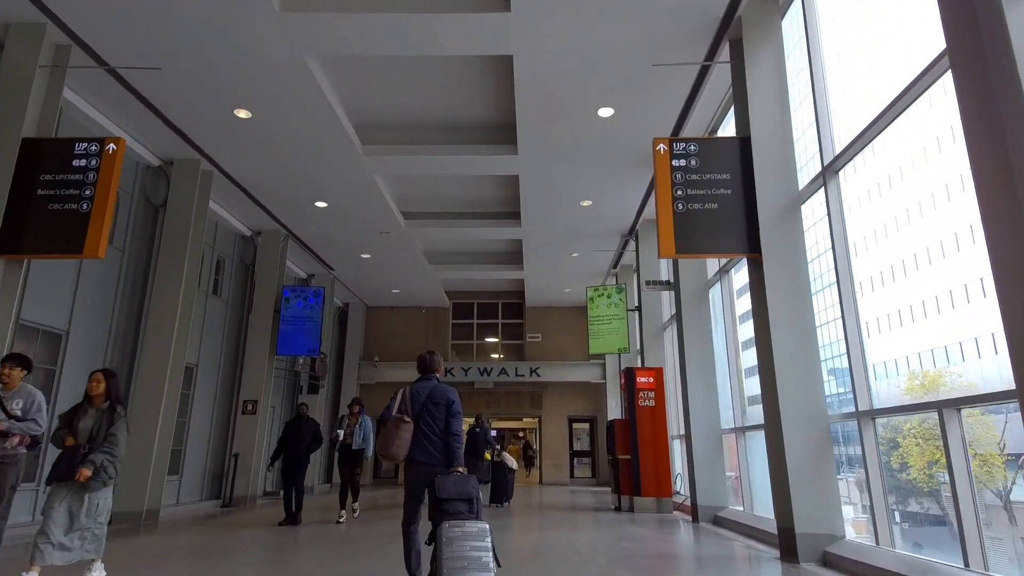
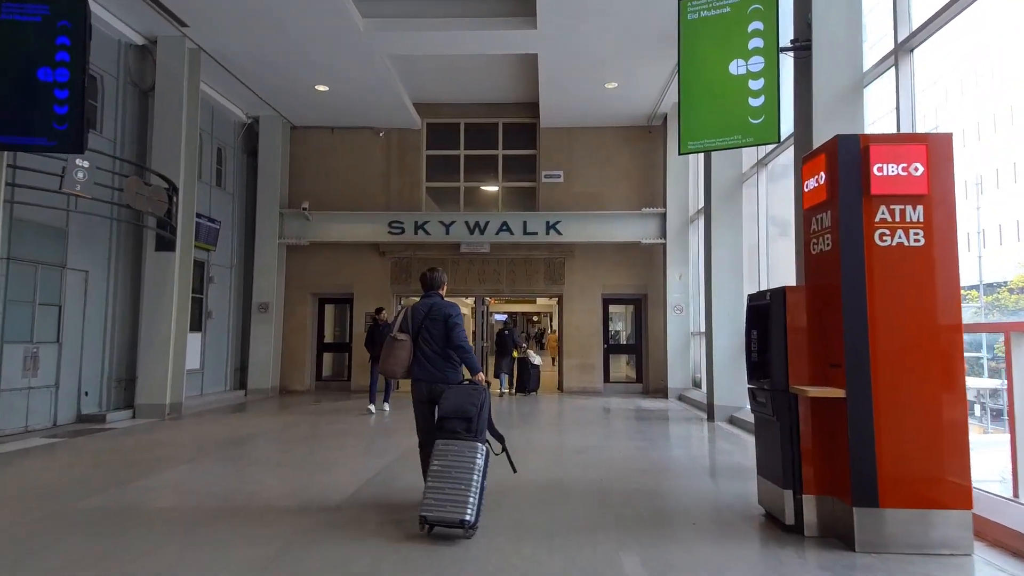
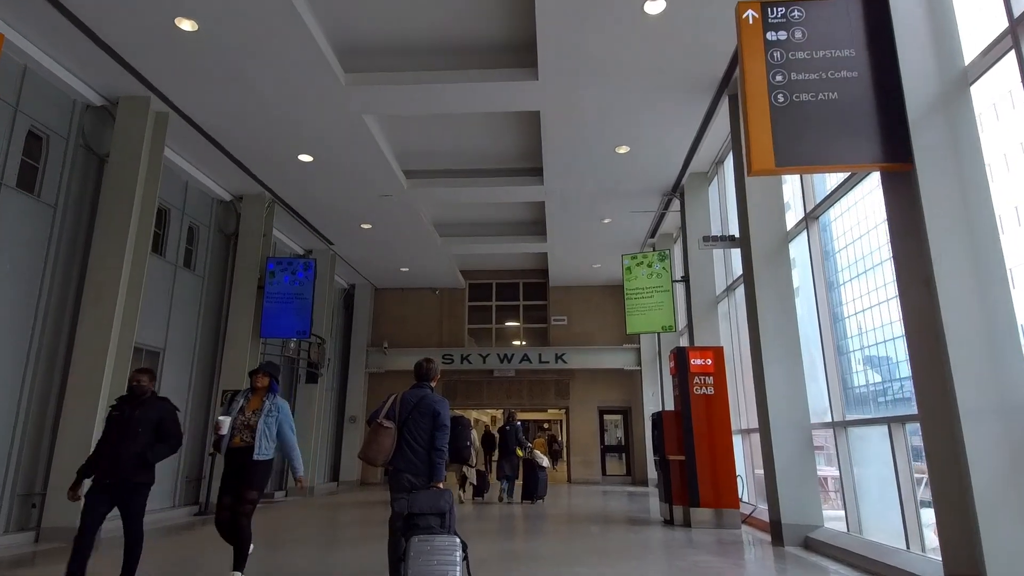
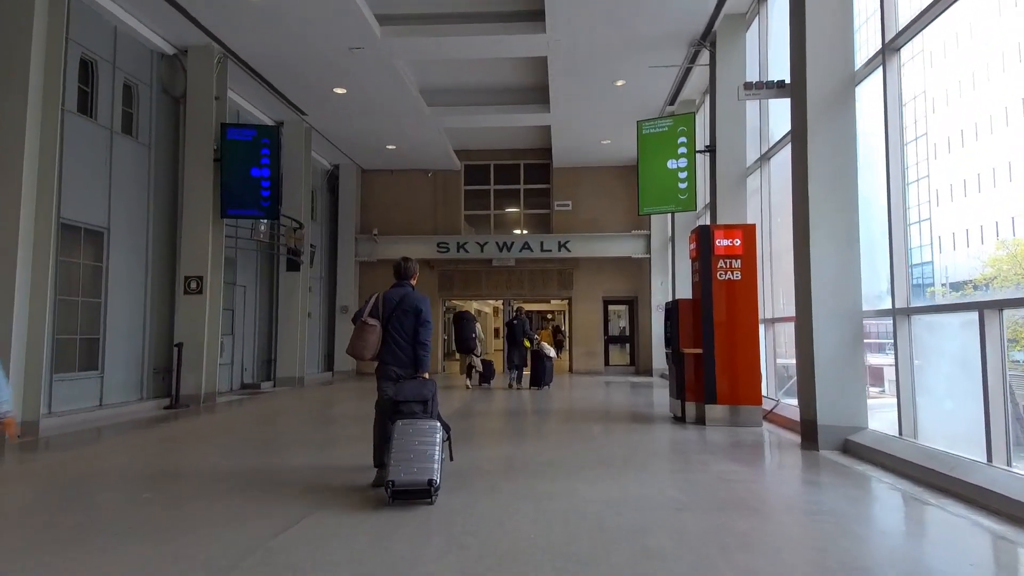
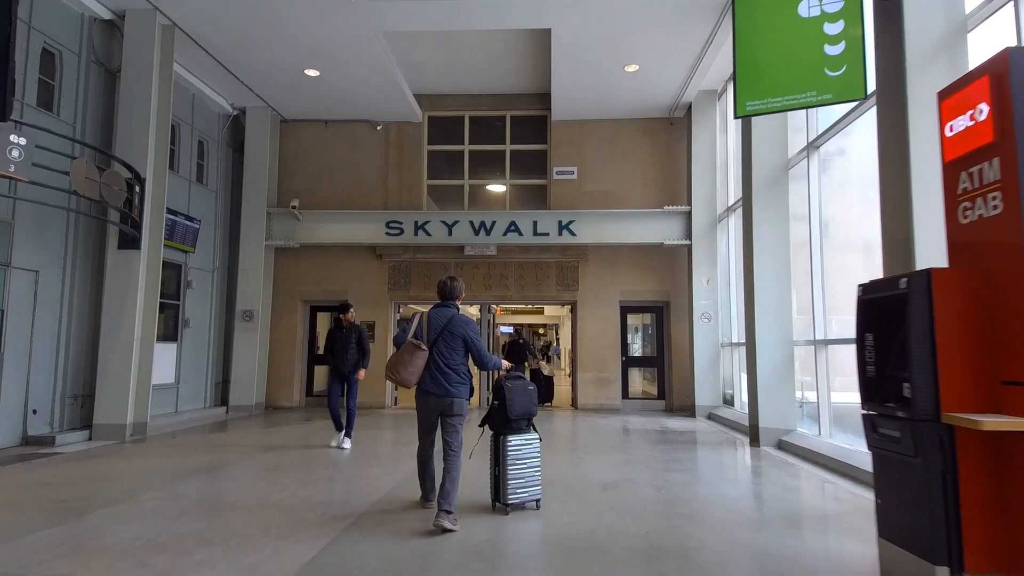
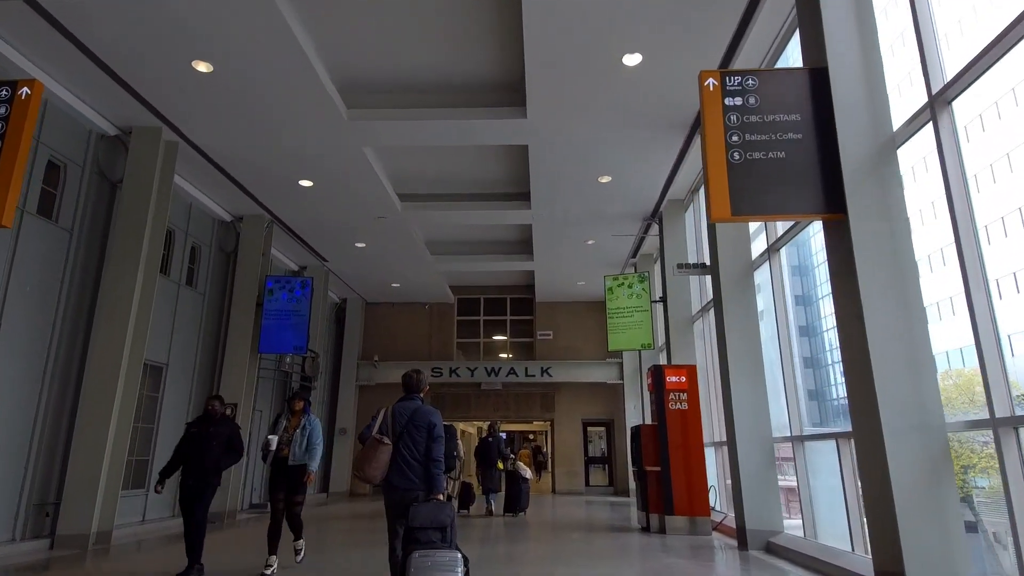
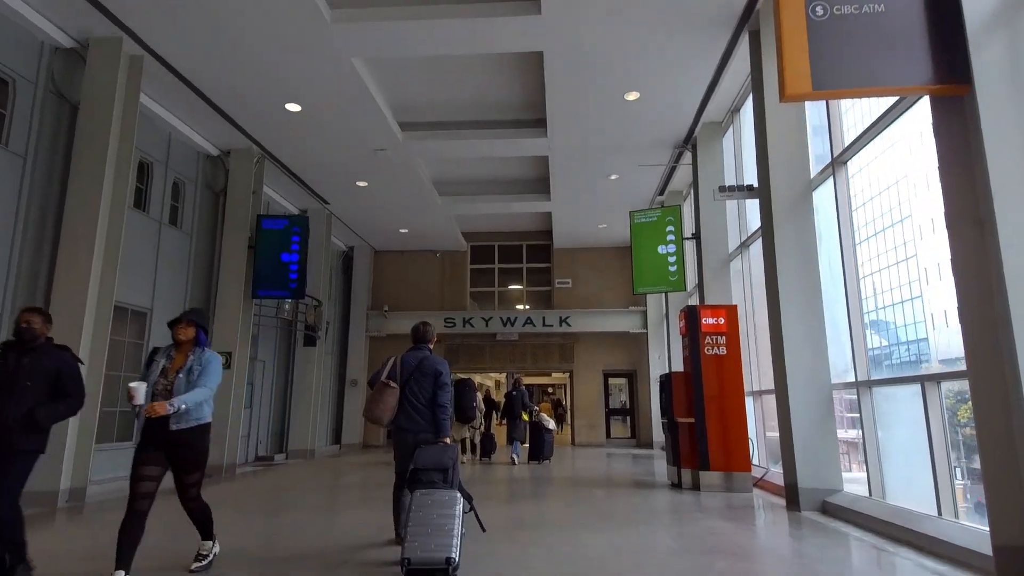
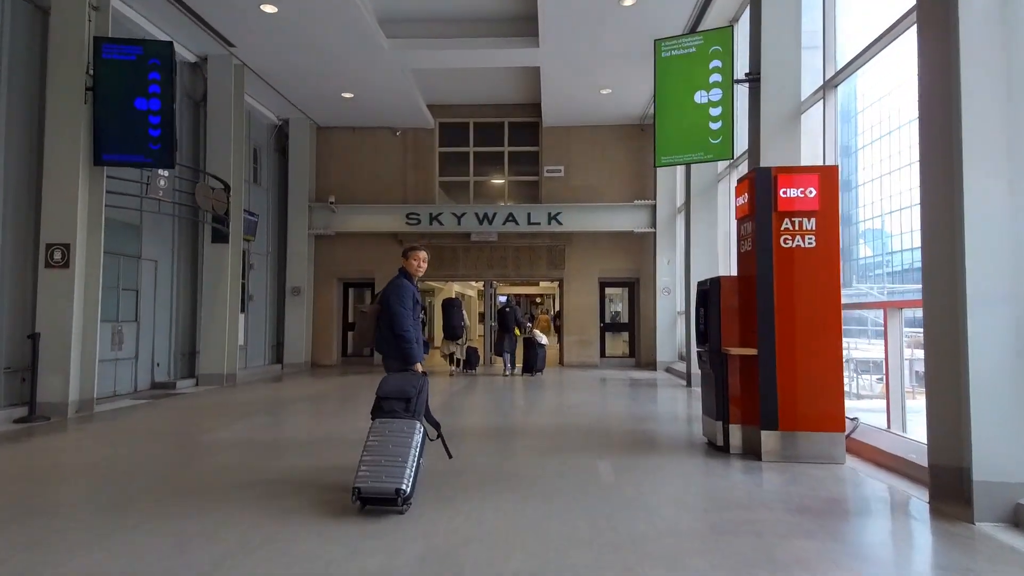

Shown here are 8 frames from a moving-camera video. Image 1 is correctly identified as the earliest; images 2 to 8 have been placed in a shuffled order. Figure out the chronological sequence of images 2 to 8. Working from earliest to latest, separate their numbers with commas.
6, 3, 7, 4, 8, 2, 5
